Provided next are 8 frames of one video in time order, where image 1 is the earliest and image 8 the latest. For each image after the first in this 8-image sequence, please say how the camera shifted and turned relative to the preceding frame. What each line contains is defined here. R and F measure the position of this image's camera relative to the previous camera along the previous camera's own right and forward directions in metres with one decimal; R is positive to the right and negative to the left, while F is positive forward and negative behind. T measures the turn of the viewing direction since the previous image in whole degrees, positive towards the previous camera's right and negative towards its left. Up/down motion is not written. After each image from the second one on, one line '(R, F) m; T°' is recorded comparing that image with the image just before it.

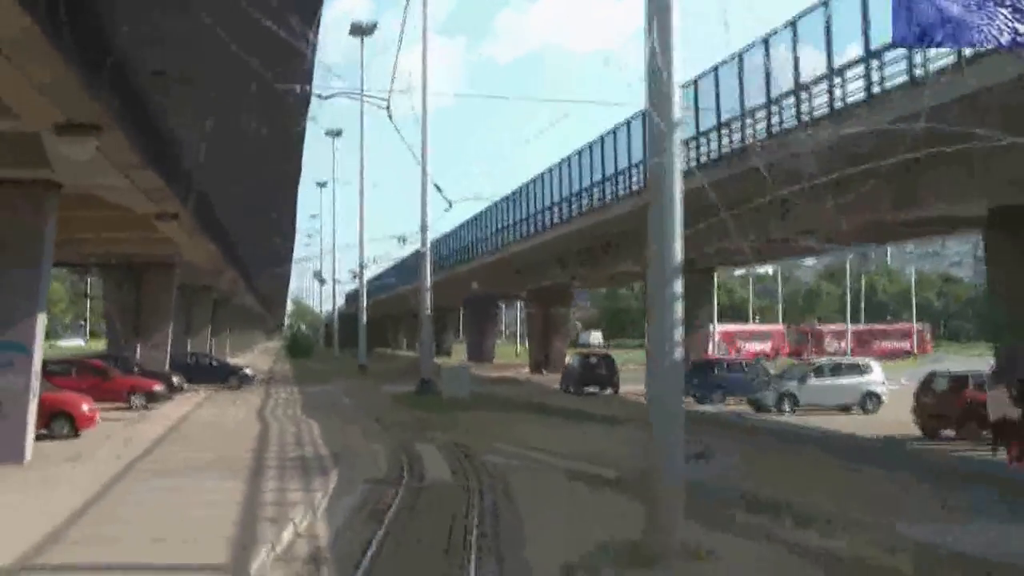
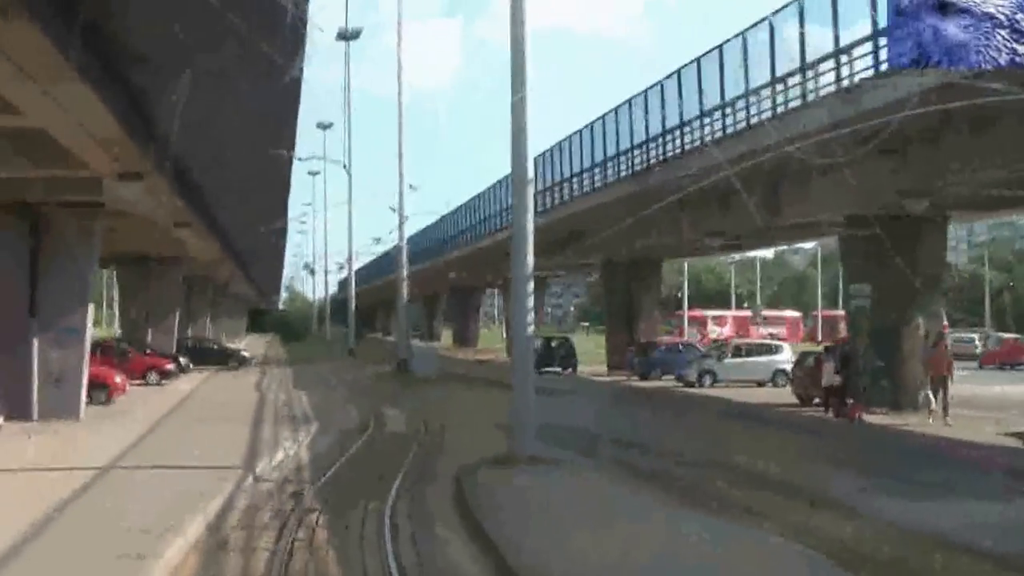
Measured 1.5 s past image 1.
(+0.7, -4.2) m; 0°
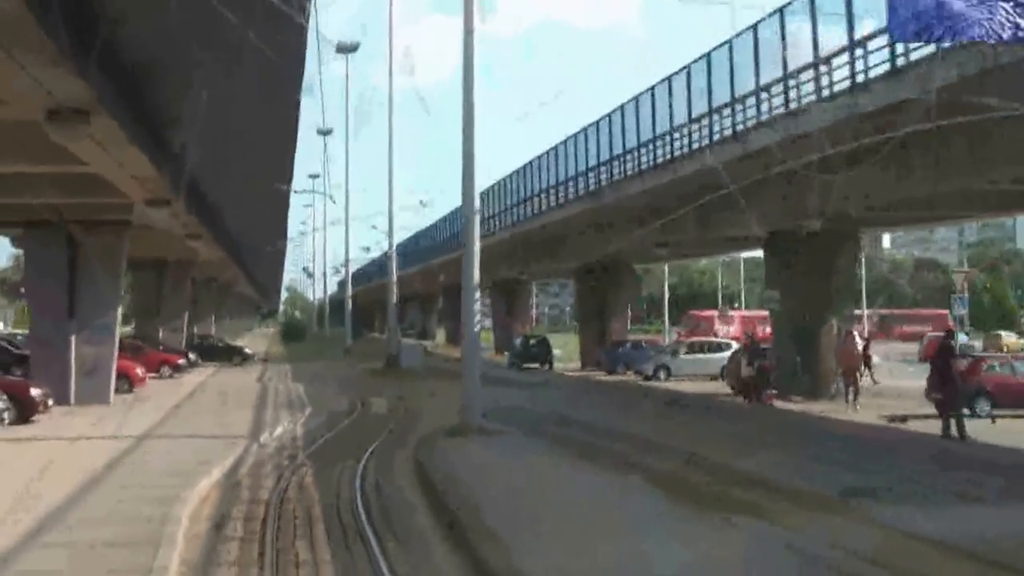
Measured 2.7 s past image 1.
(+0.5, -3.2) m; 0°
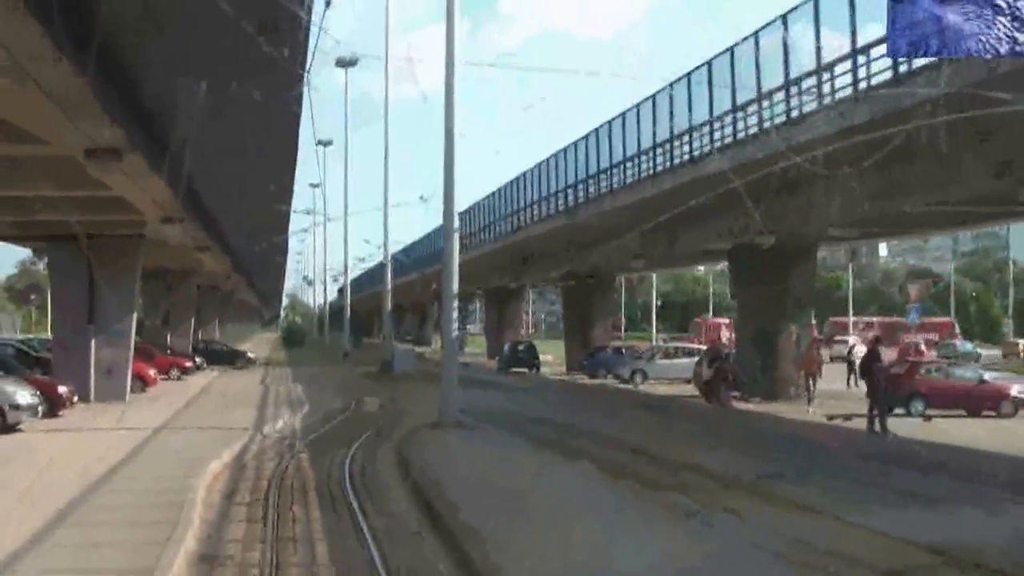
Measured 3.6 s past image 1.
(+0.3, -2.0) m; 0°
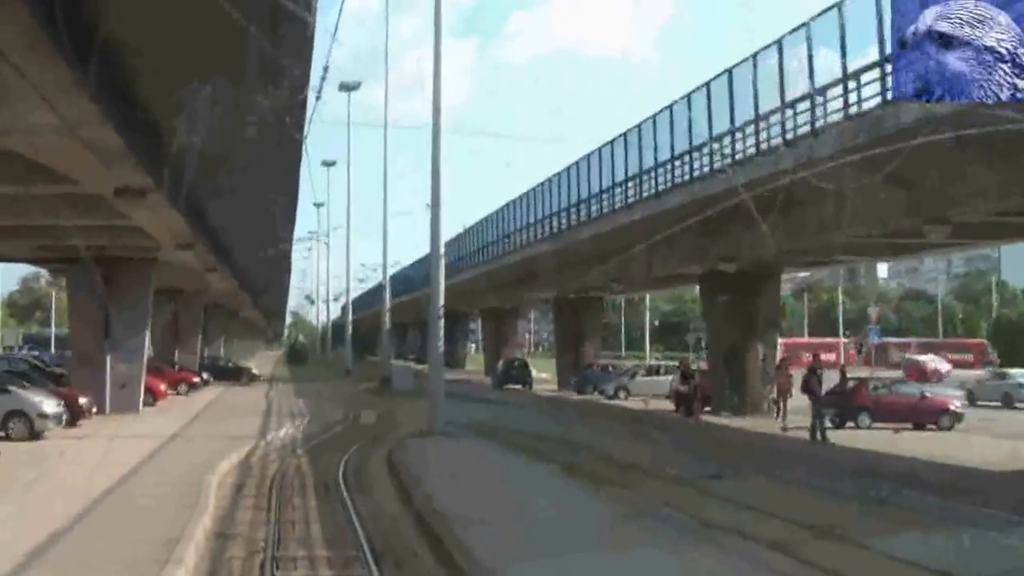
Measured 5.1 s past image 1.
(+0.3, -1.9) m; 0°
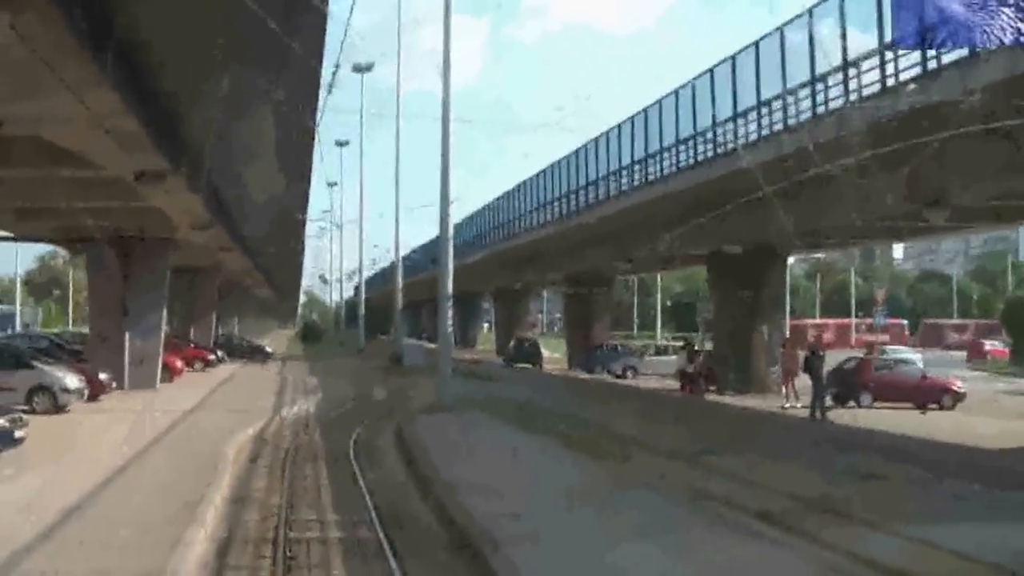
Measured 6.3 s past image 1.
(+0.1, -0.5) m; 0°
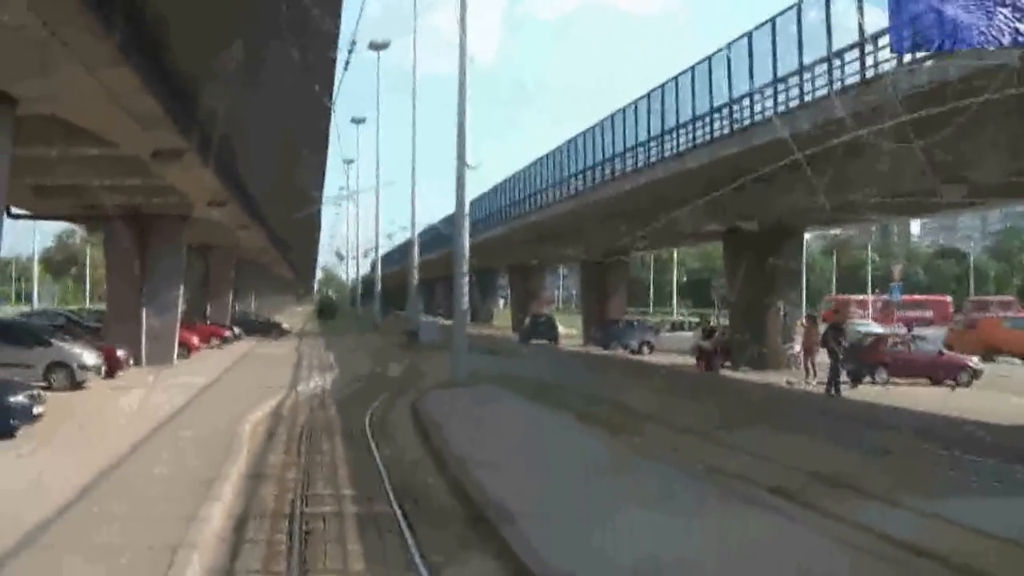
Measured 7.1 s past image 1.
(0.0, 0.0) m; -1°
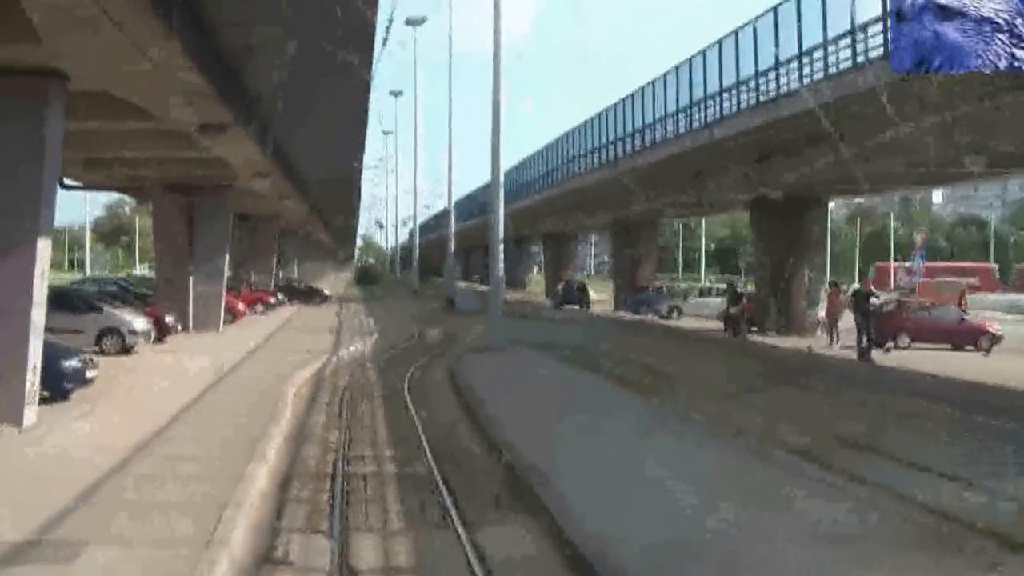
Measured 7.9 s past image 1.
(+0.1, -0.9) m; -1°
